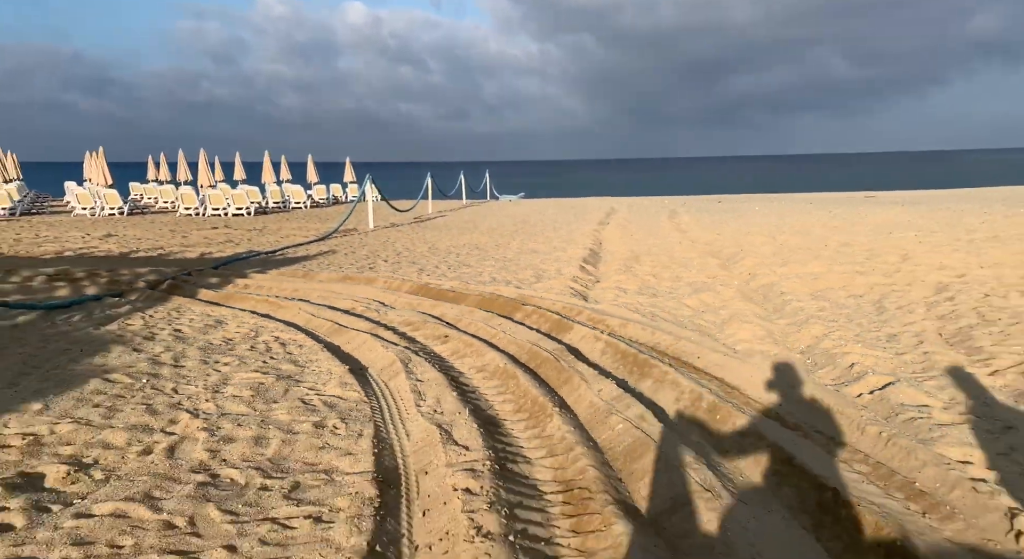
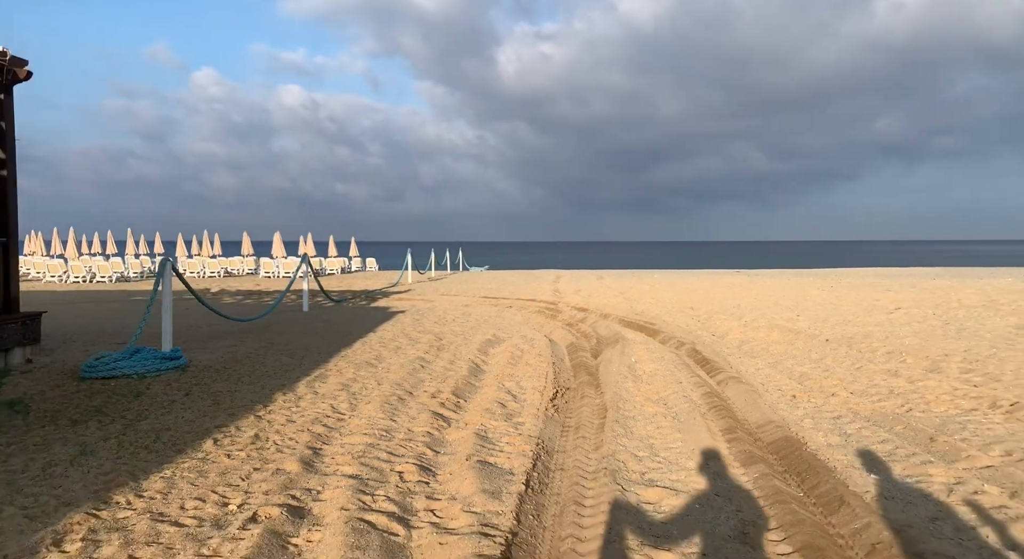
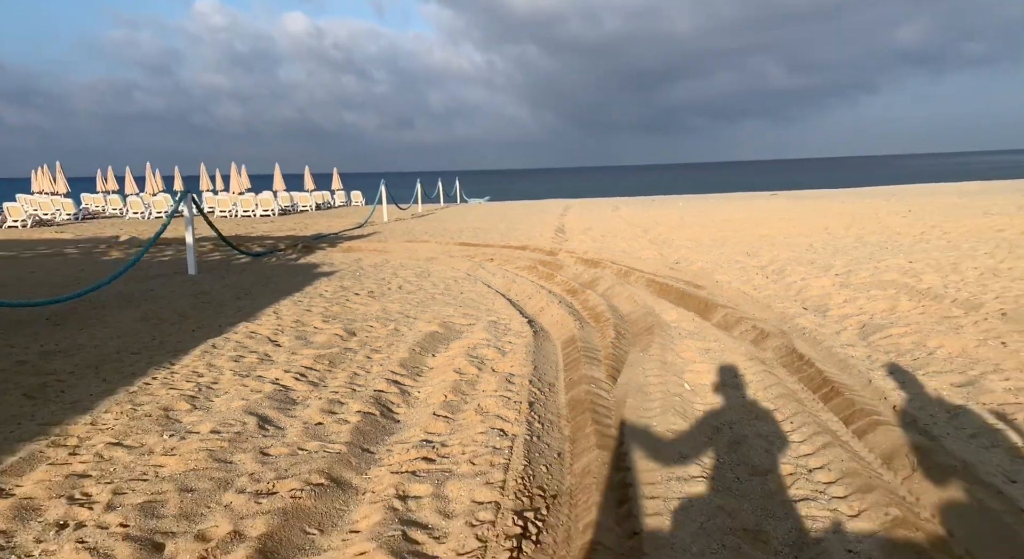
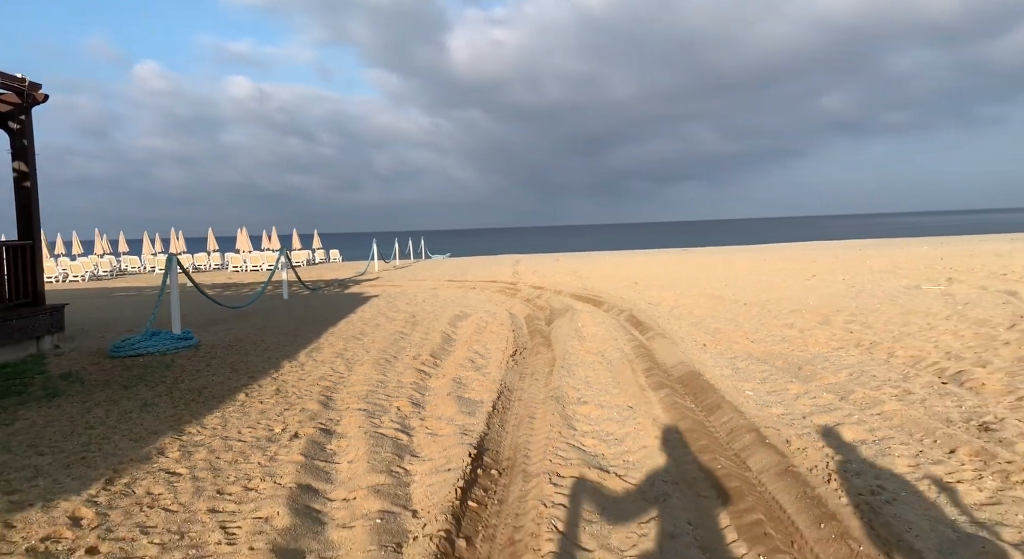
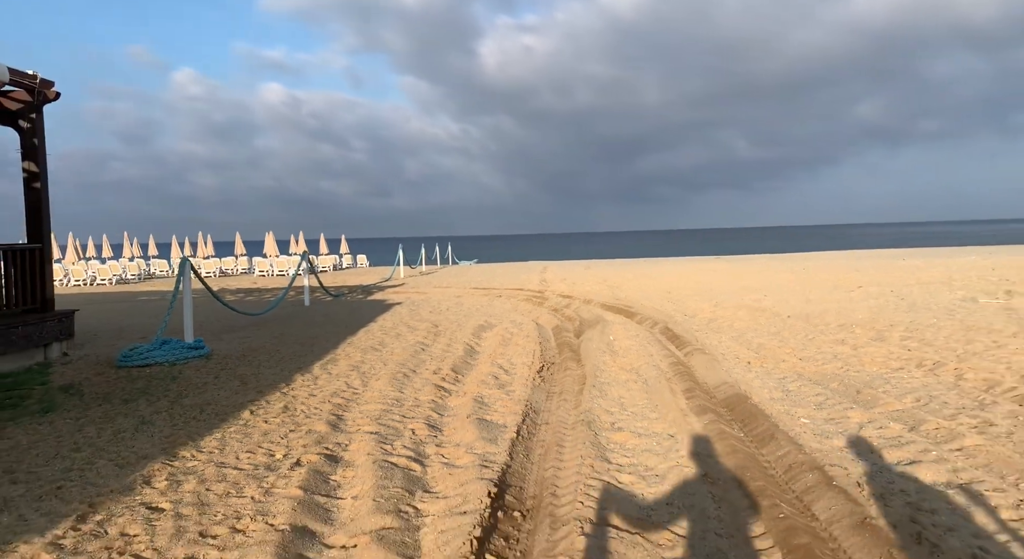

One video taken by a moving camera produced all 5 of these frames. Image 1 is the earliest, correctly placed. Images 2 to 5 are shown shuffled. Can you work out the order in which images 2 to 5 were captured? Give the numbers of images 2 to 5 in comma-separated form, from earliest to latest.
3, 2, 5, 4
